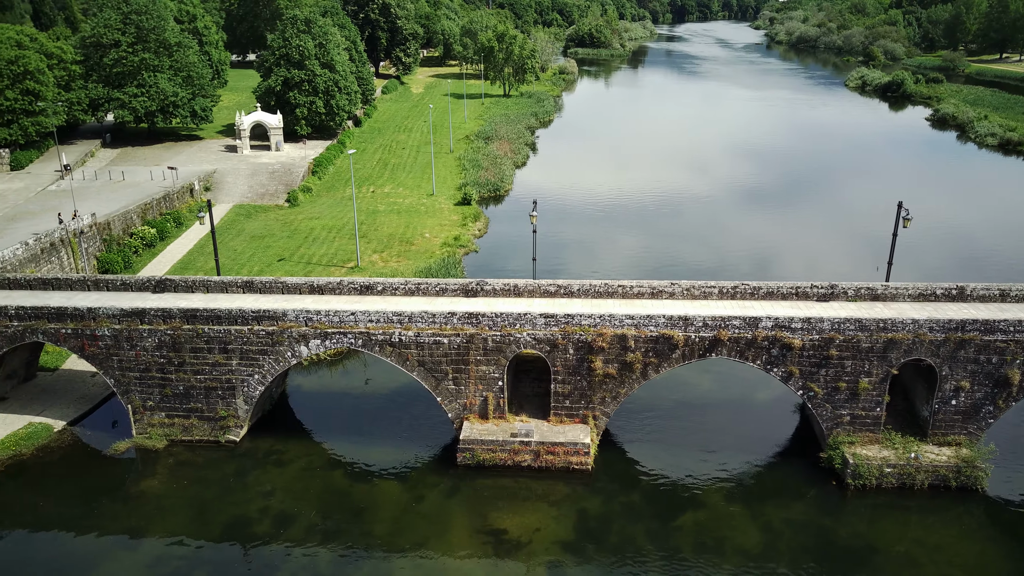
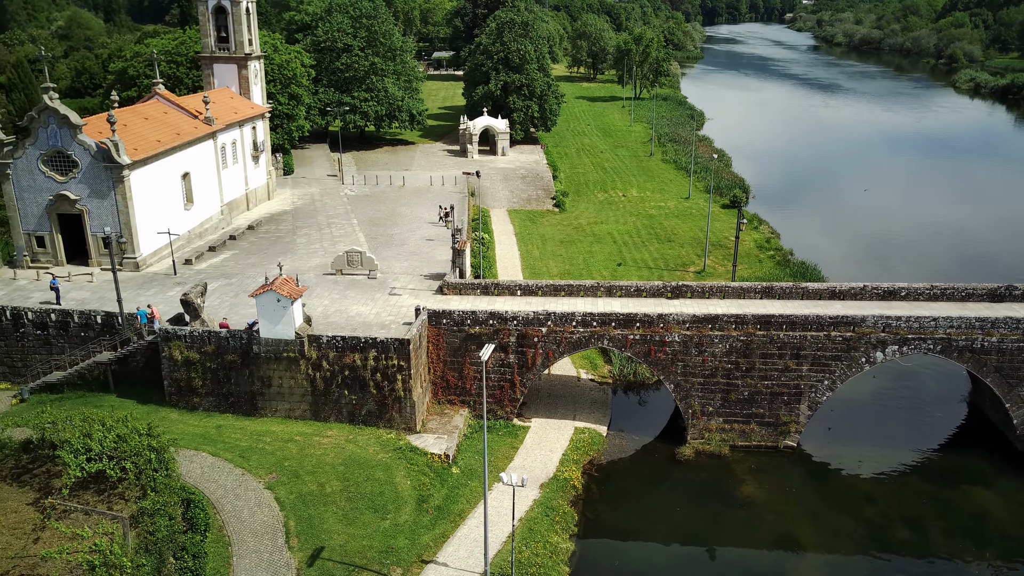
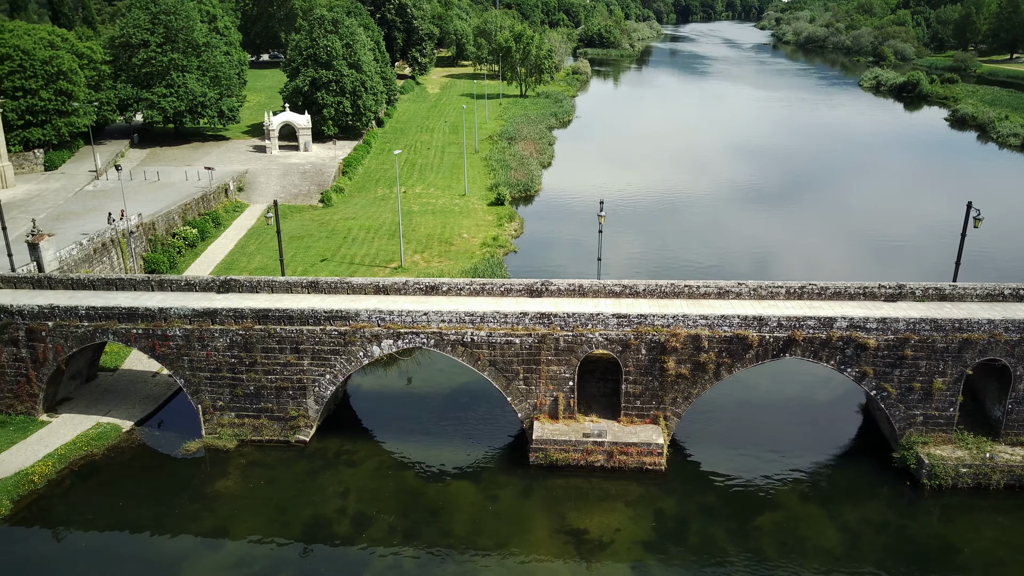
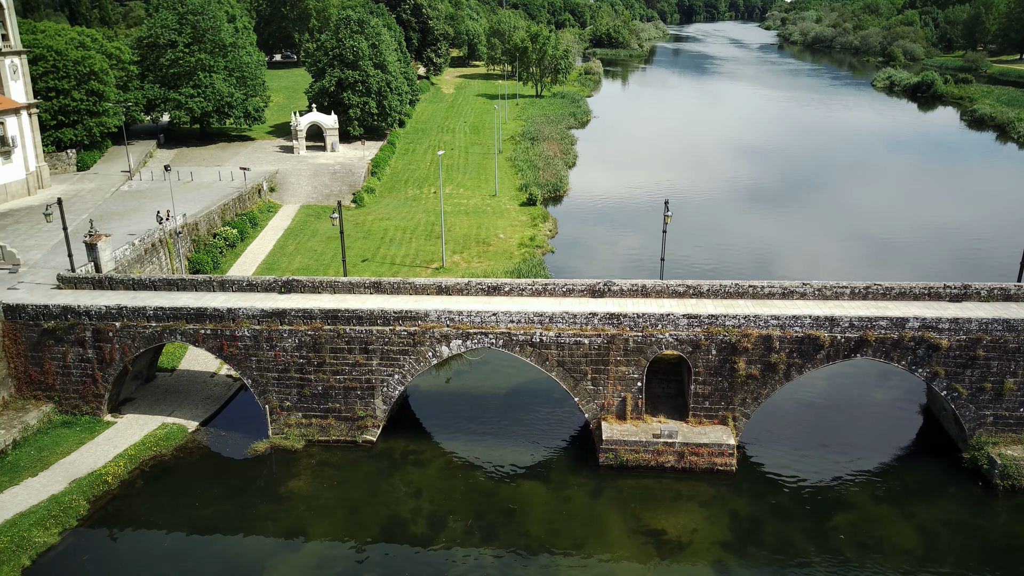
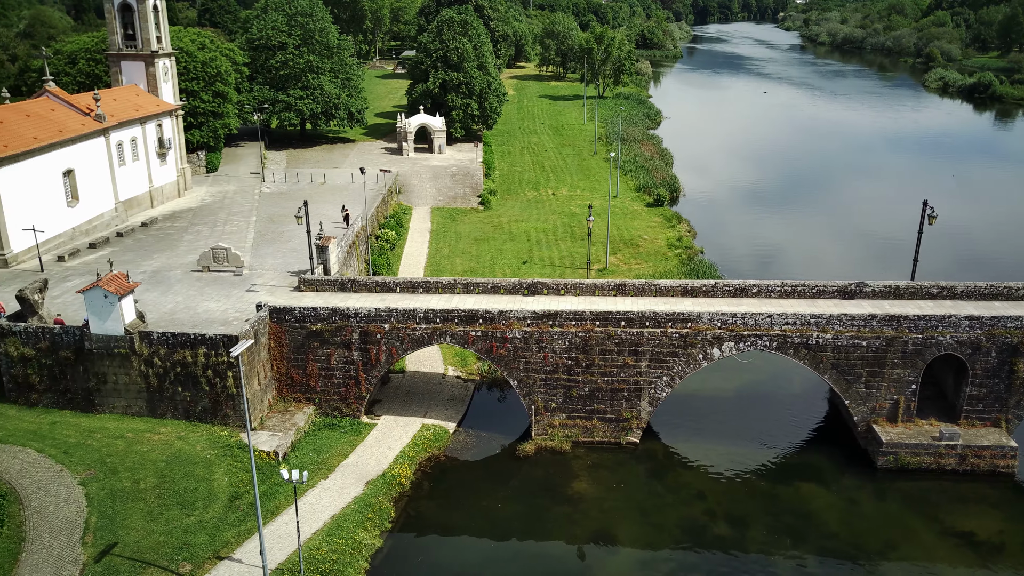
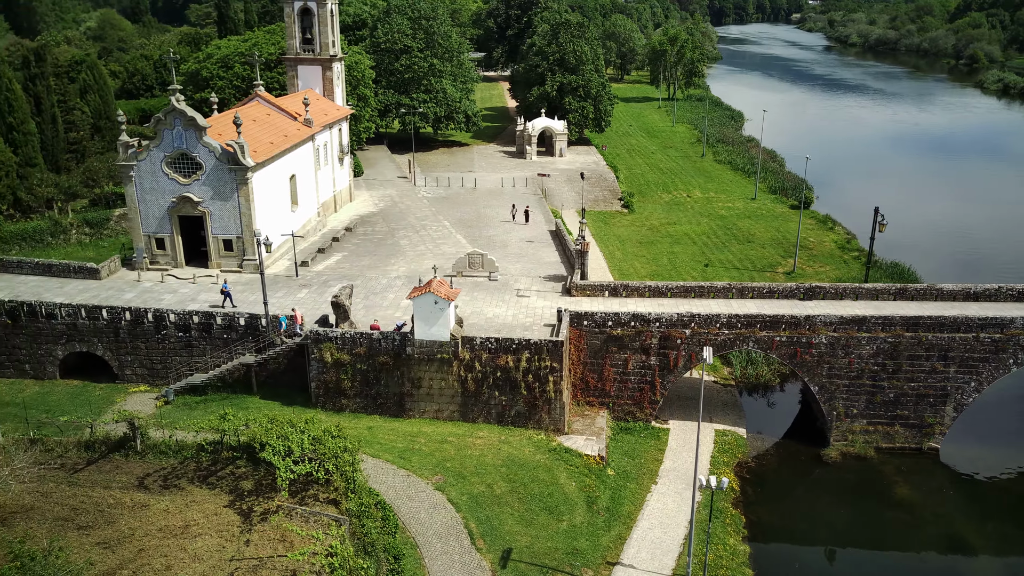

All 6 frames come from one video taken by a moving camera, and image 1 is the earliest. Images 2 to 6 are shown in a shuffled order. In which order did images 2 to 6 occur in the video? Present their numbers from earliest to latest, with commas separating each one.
3, 4, 5, 2, 6
